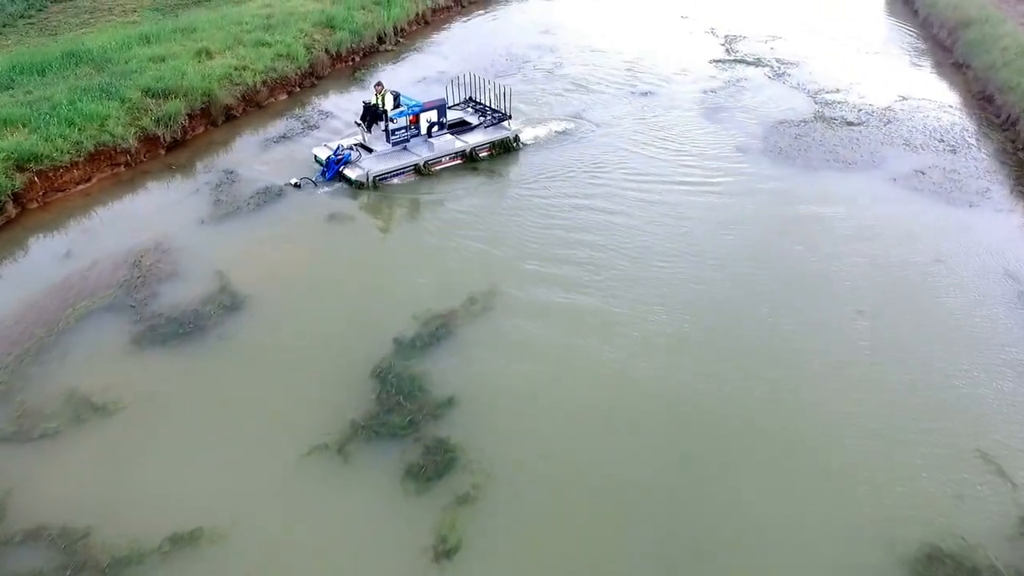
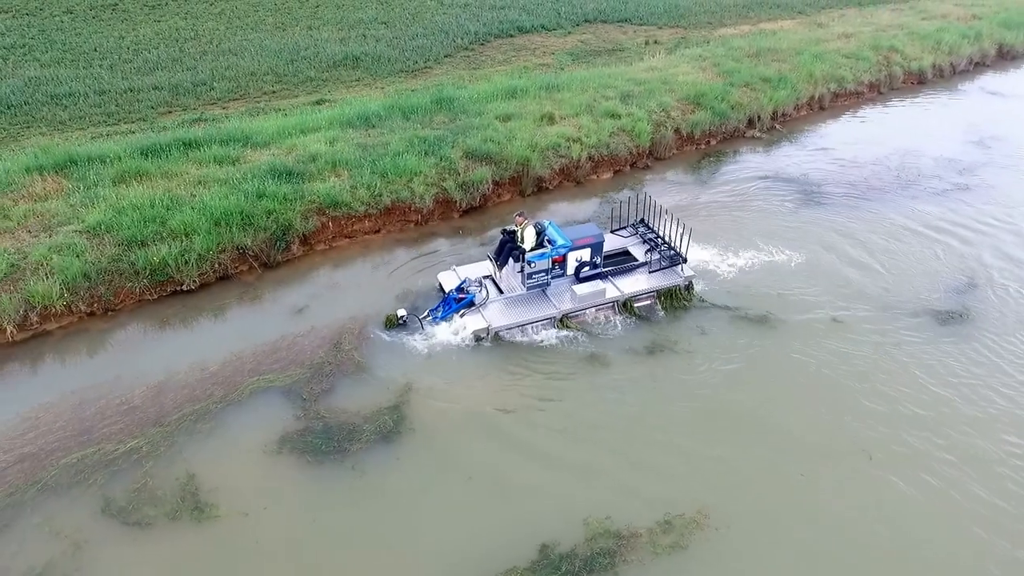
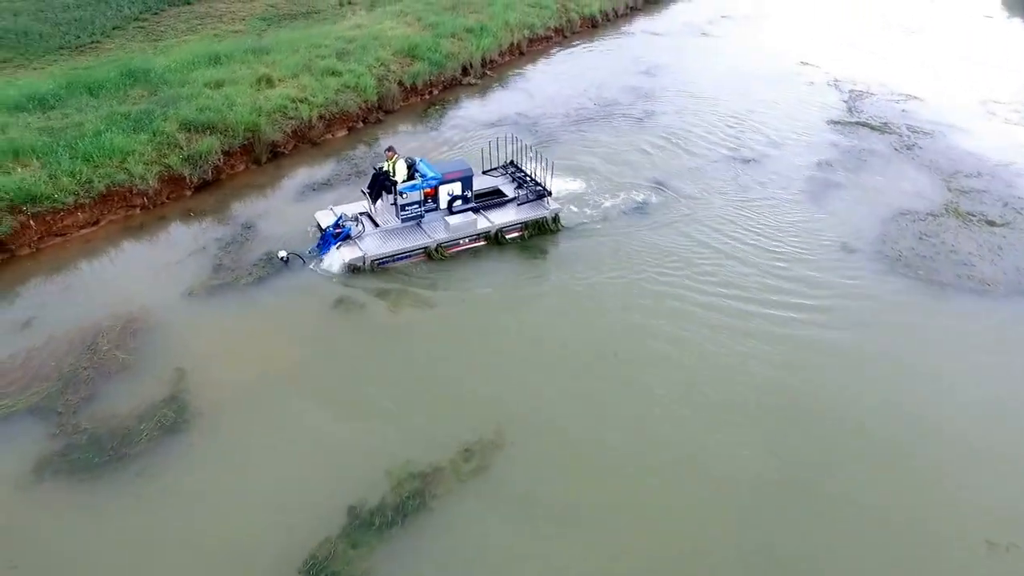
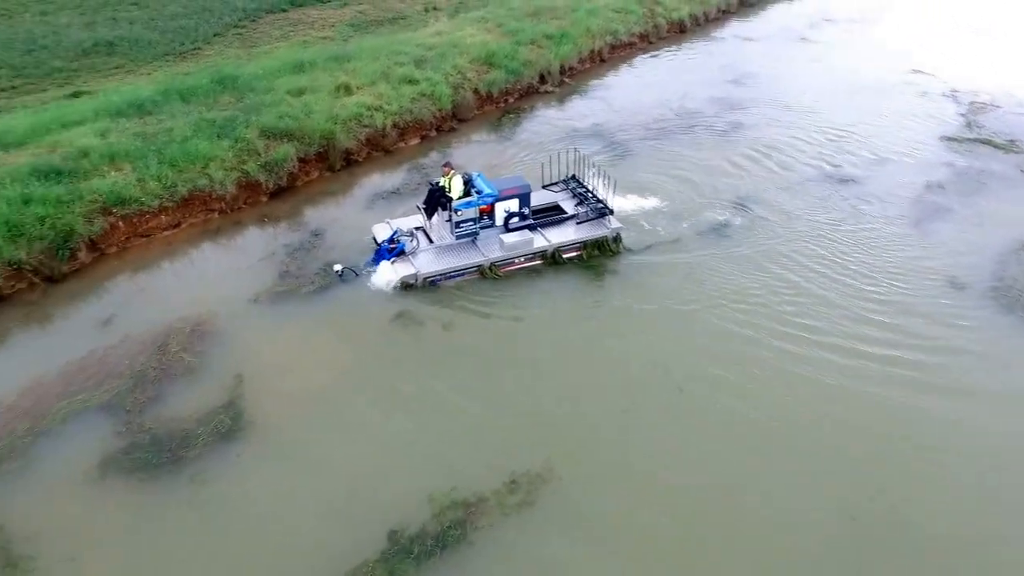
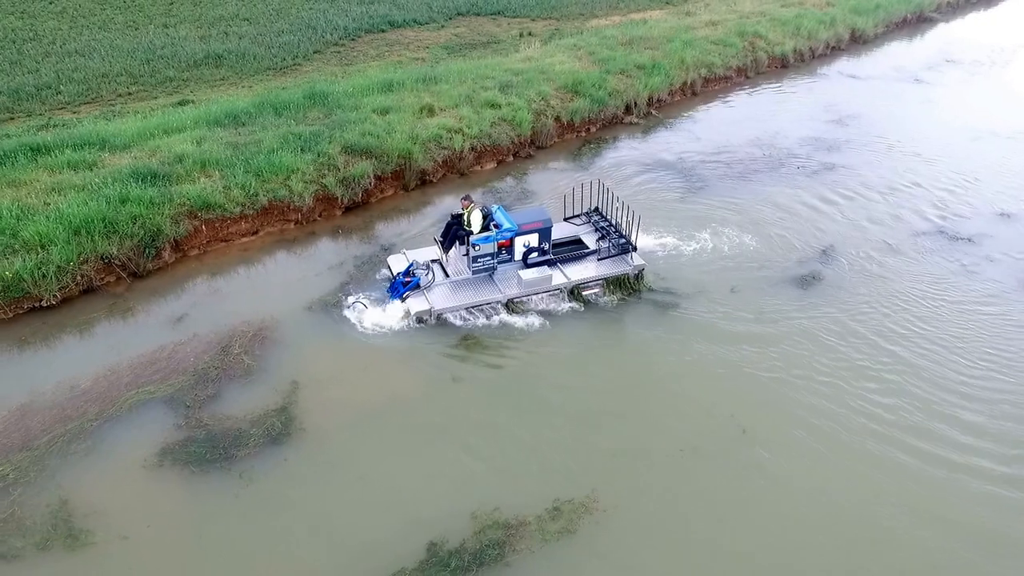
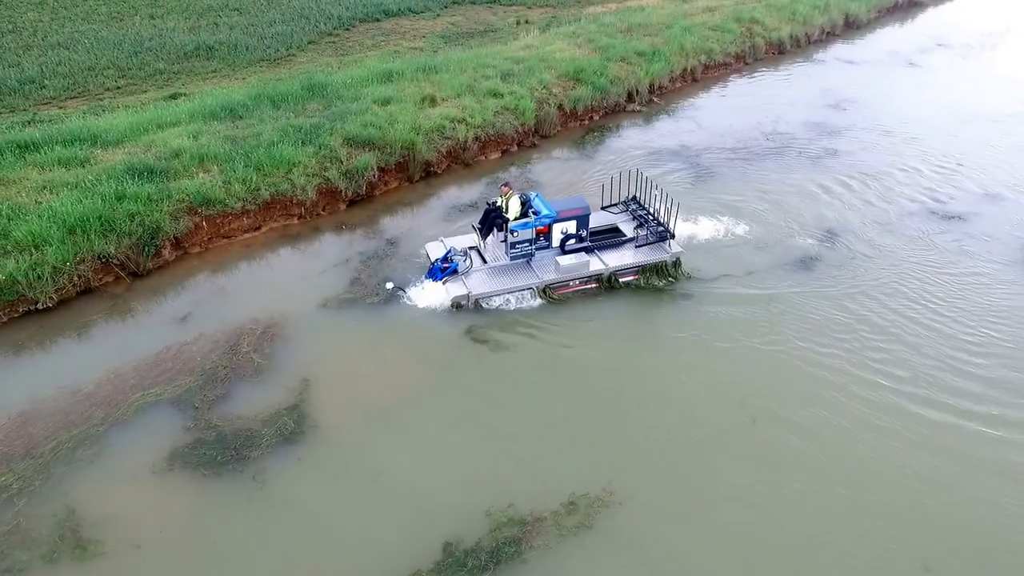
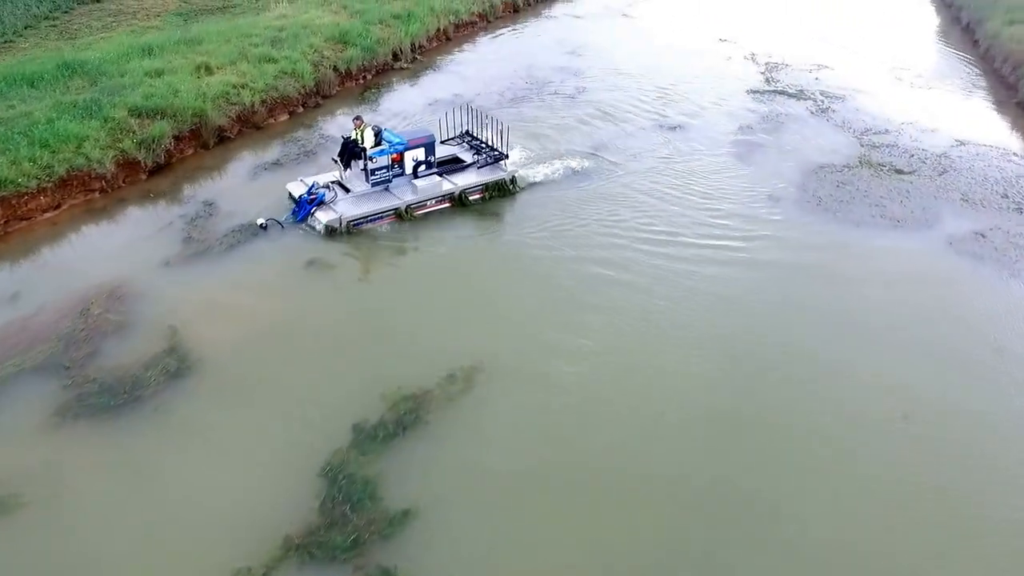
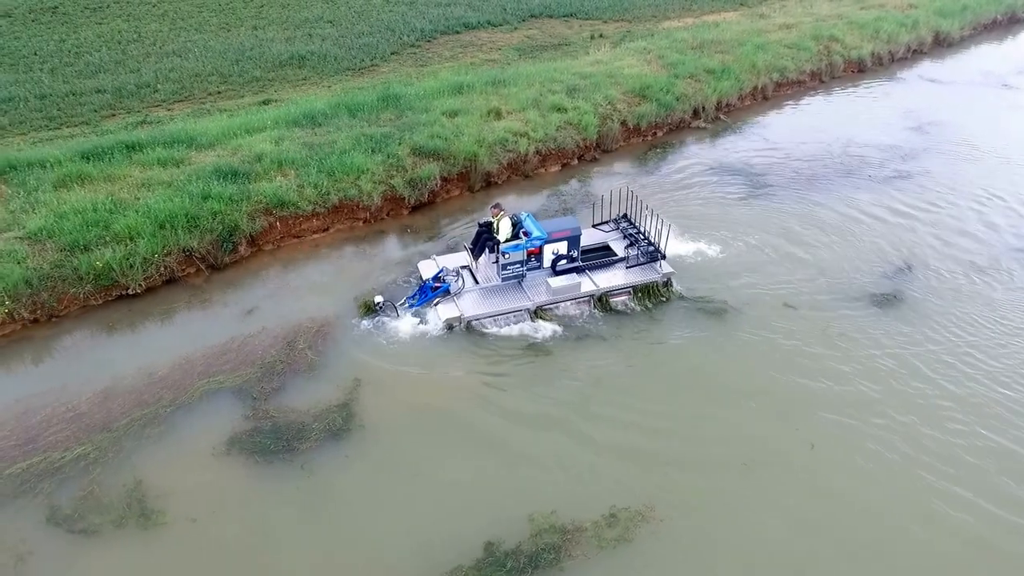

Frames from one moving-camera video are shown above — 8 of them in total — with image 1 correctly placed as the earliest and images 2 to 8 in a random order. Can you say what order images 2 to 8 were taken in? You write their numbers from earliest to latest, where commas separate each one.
7, 3, 4, 6, 5, 8, 2
